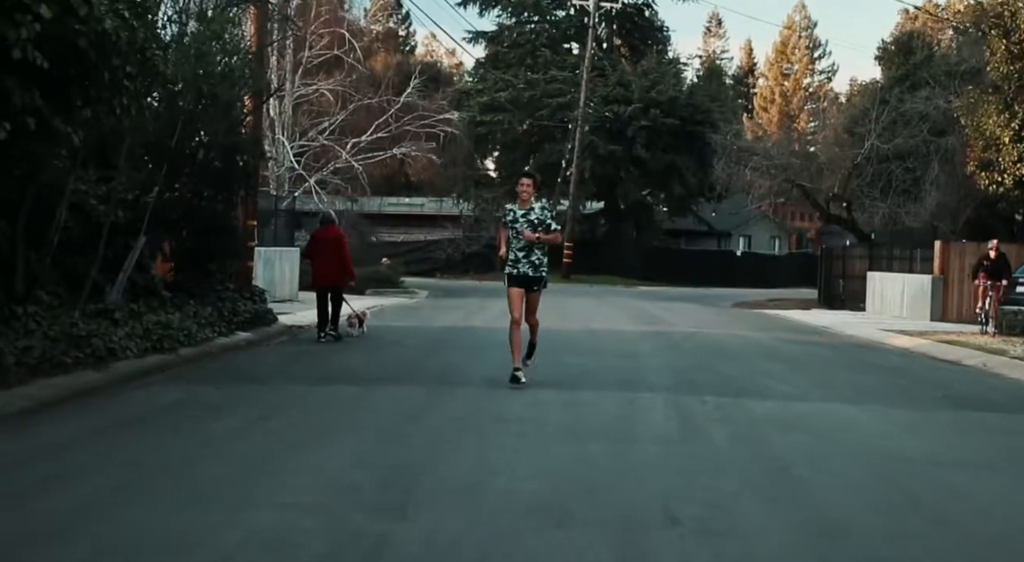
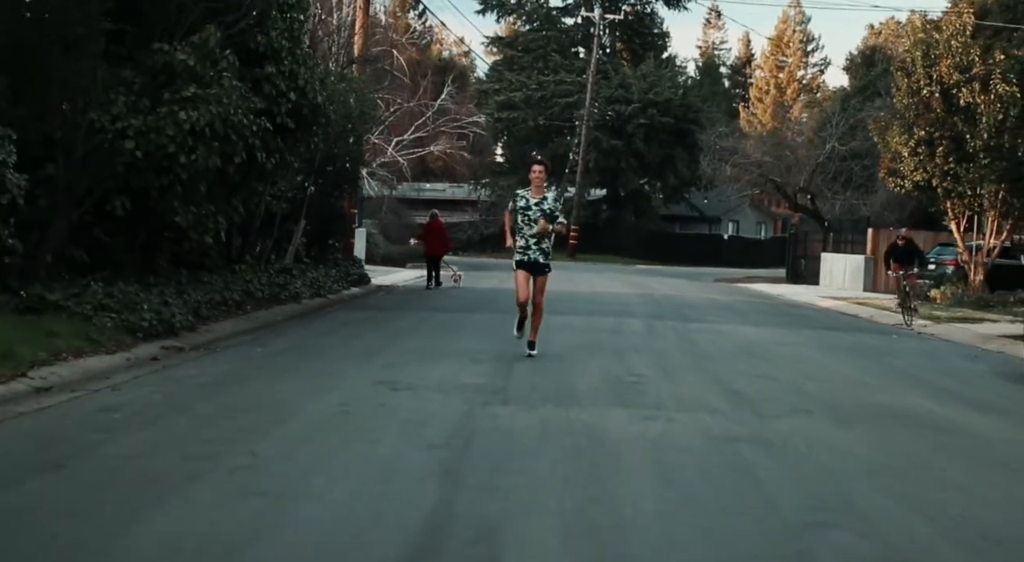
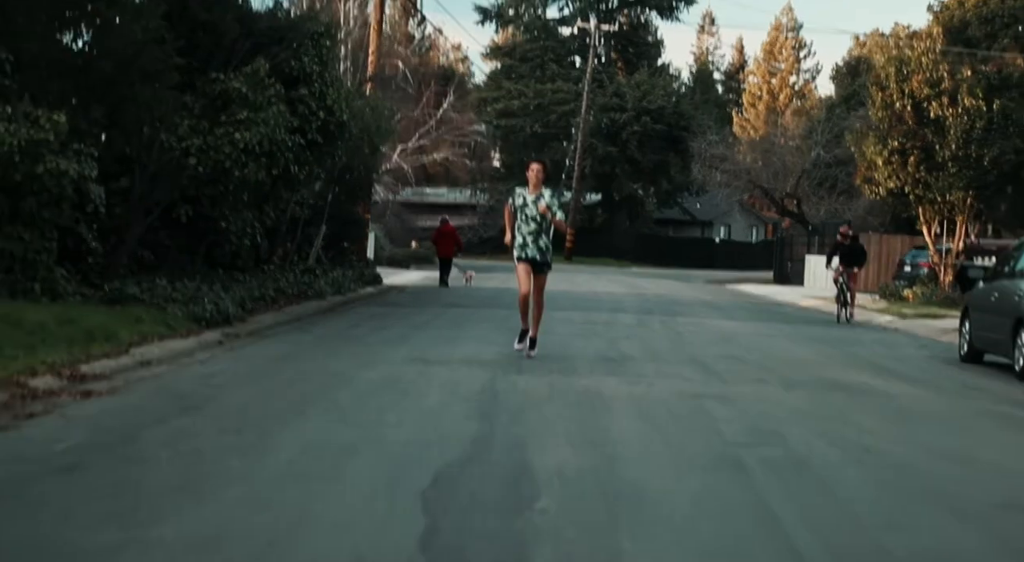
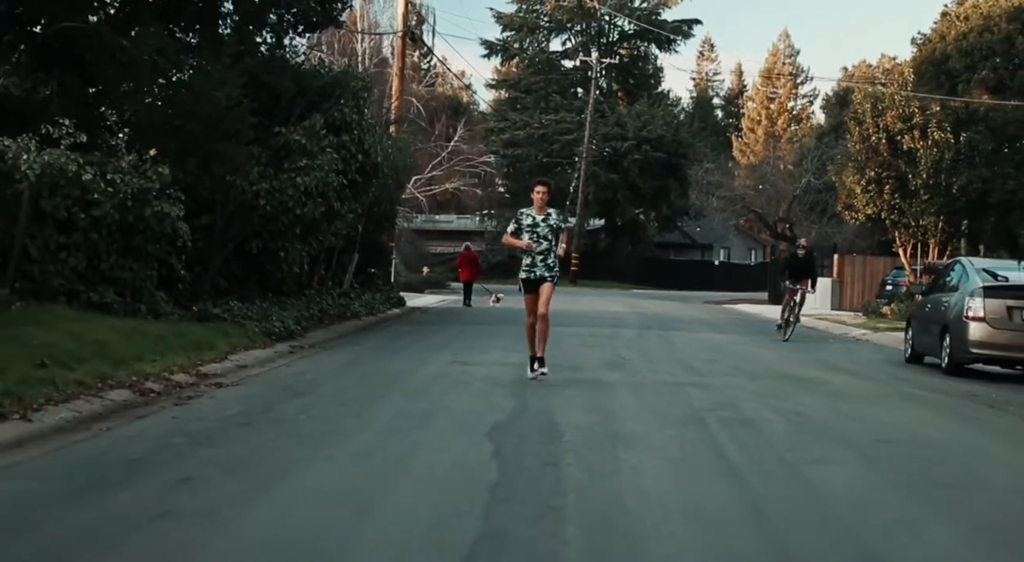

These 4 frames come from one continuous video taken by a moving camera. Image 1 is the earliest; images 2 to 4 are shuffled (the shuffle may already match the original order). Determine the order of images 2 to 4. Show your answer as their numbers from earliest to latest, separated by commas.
2, 3, 4
